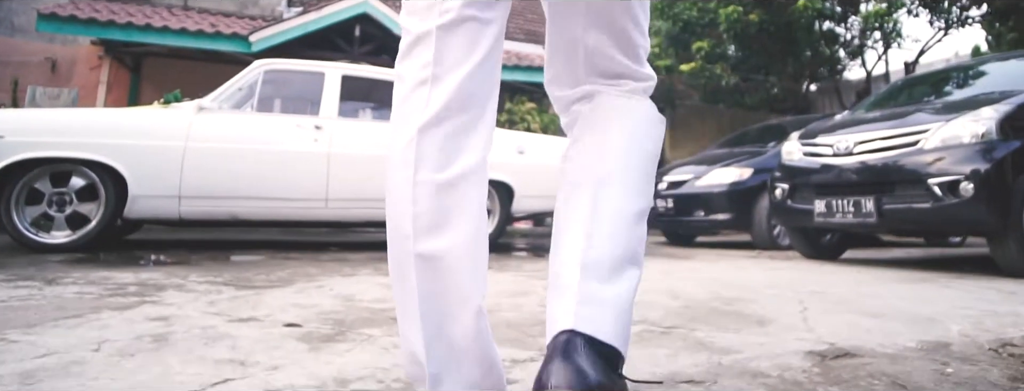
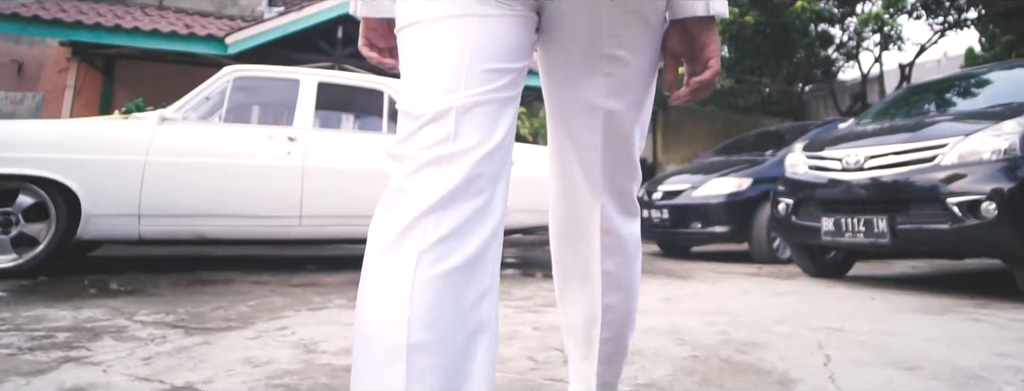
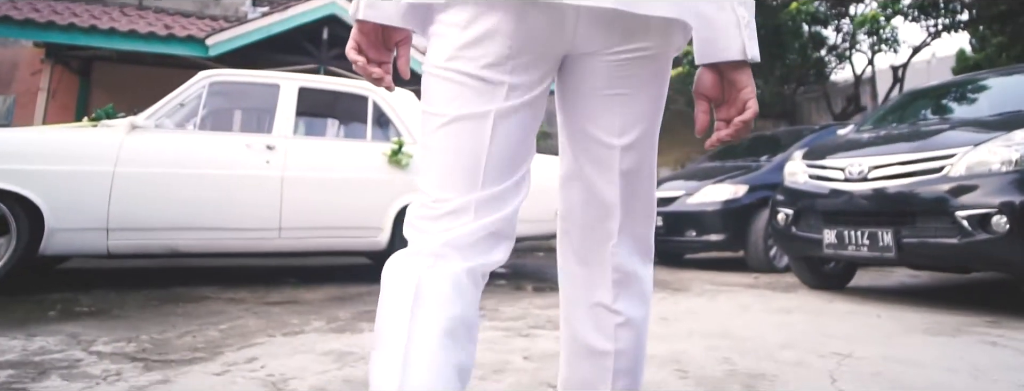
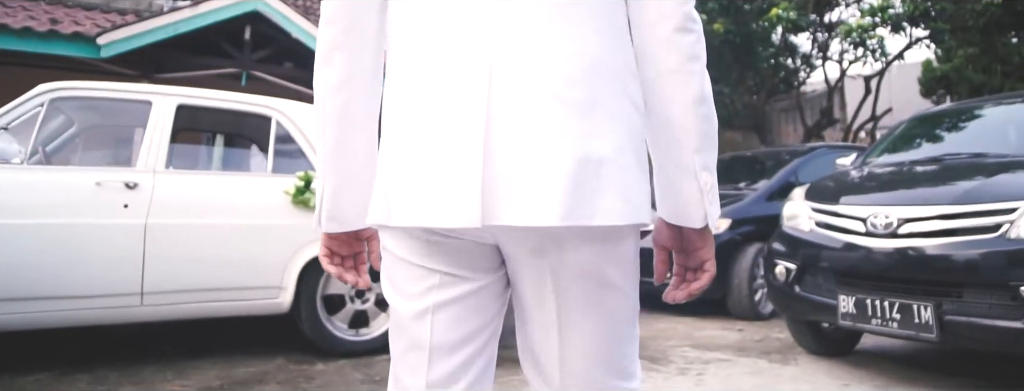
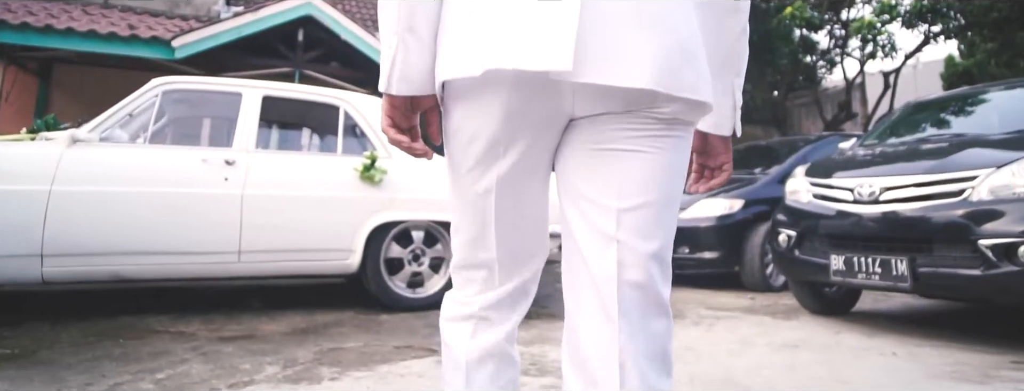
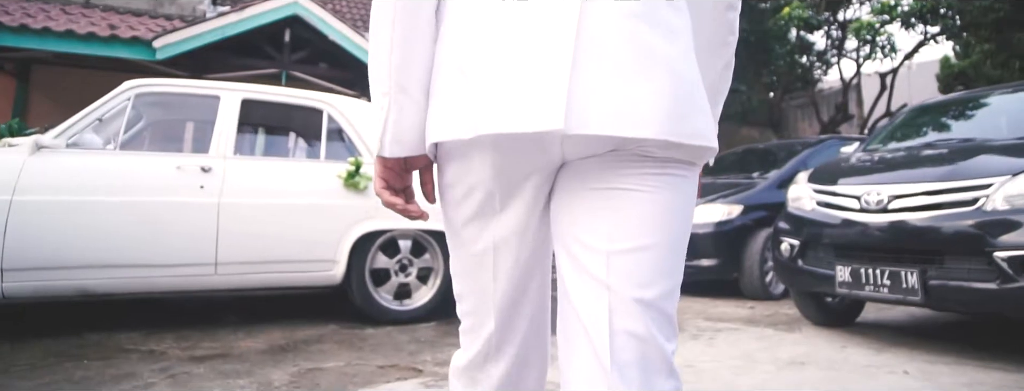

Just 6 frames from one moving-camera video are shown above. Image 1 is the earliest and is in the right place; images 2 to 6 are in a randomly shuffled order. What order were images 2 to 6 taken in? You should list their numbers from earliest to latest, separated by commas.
2, 3, 5, 6, 4
